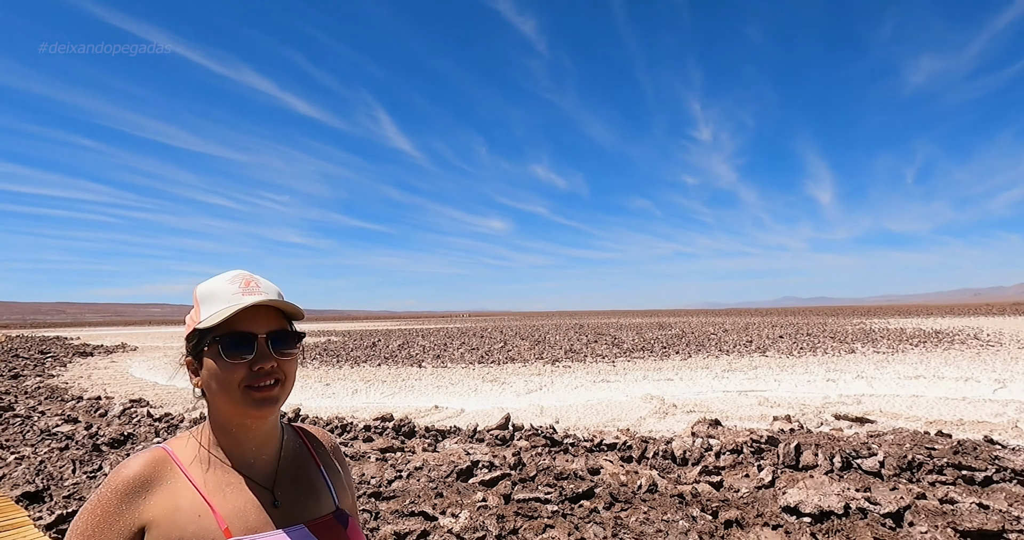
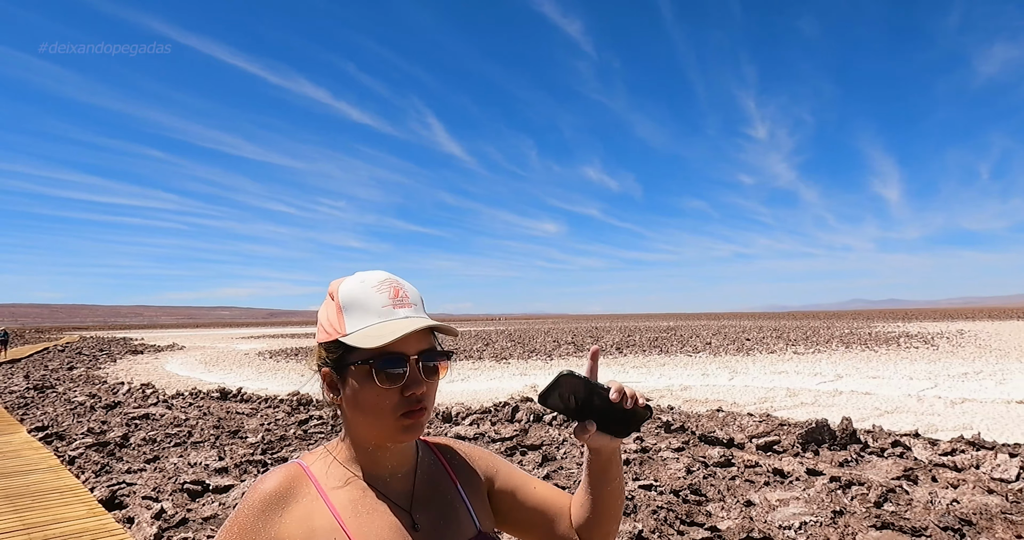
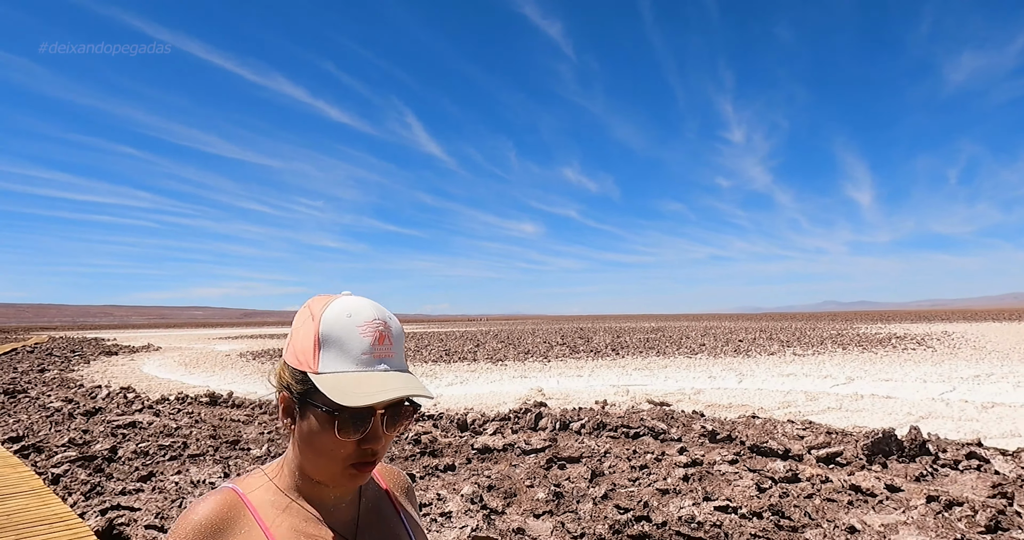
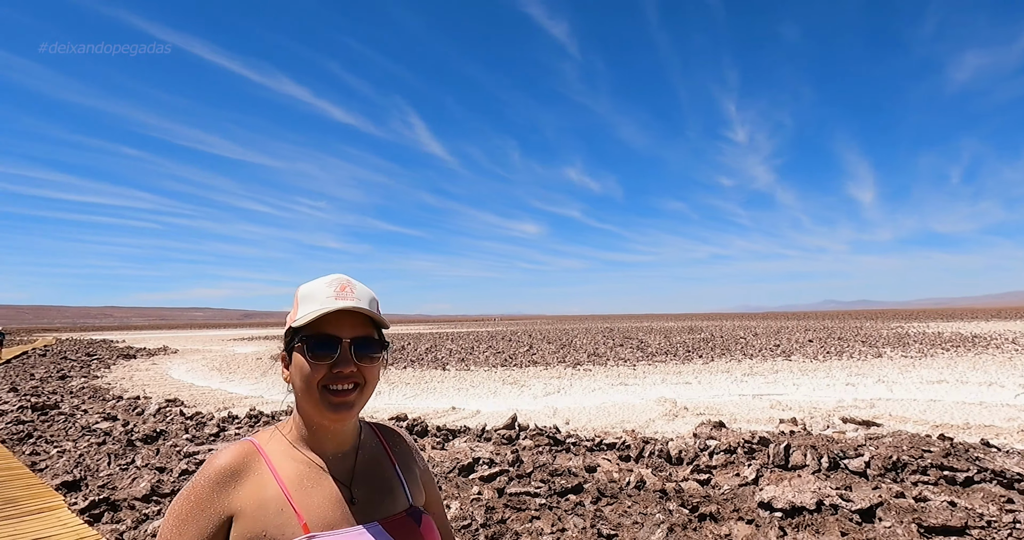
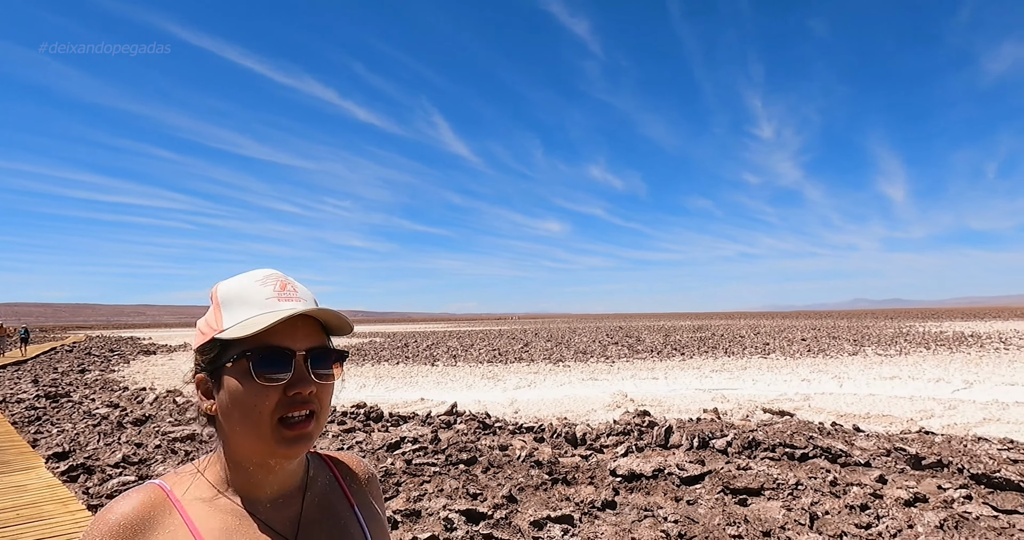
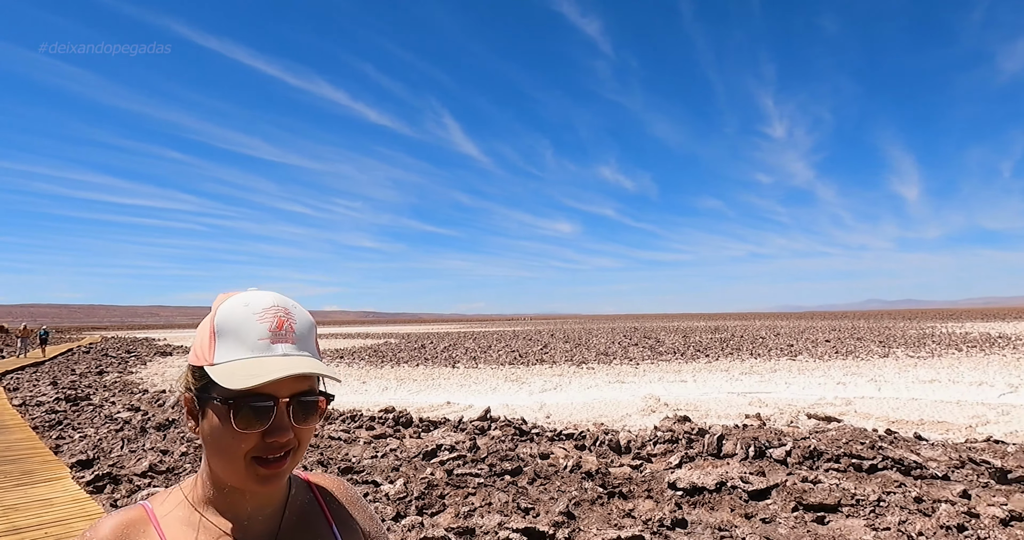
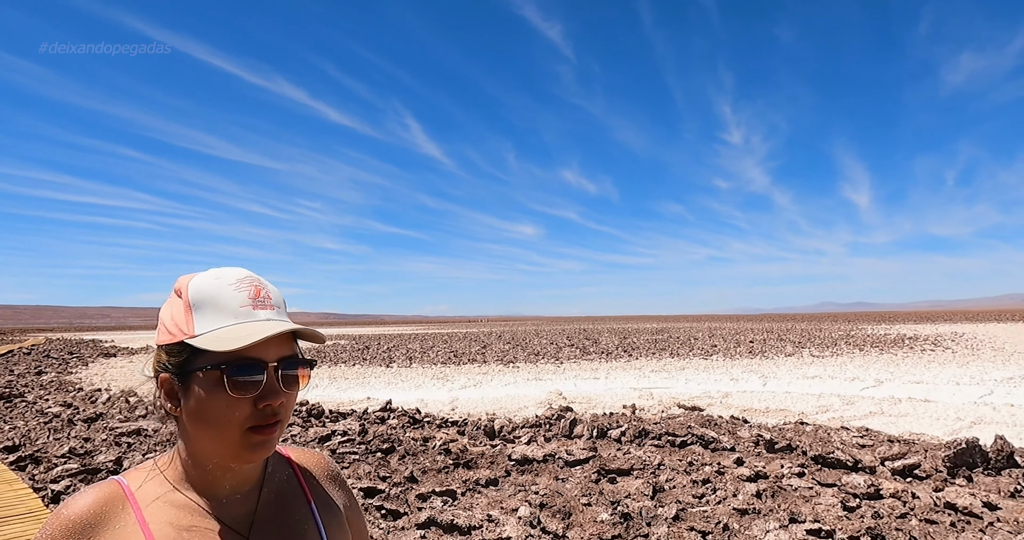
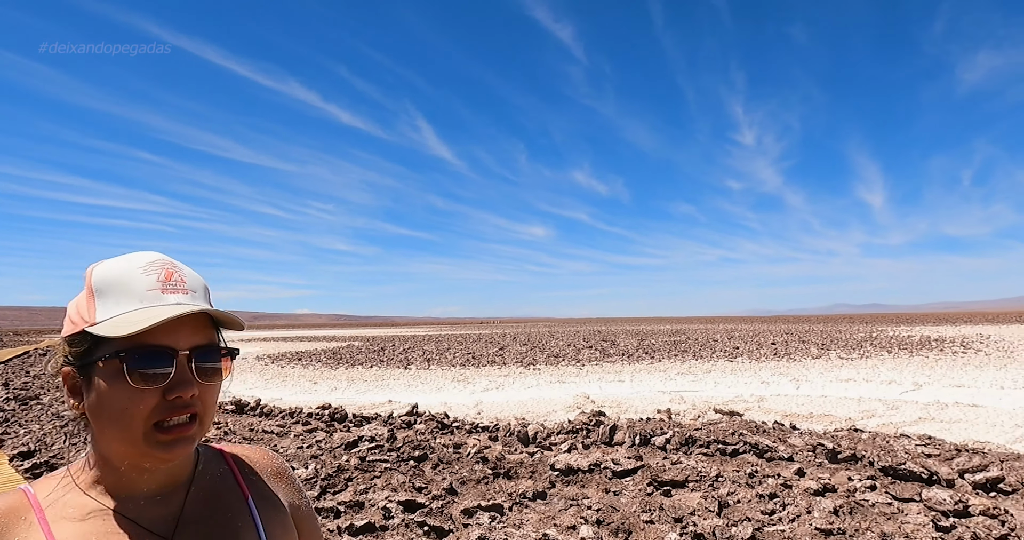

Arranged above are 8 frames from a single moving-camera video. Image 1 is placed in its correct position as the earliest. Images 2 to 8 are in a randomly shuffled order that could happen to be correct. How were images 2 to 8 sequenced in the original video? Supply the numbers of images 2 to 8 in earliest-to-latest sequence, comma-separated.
4, 6, 5, 8, 7, 3, 2
